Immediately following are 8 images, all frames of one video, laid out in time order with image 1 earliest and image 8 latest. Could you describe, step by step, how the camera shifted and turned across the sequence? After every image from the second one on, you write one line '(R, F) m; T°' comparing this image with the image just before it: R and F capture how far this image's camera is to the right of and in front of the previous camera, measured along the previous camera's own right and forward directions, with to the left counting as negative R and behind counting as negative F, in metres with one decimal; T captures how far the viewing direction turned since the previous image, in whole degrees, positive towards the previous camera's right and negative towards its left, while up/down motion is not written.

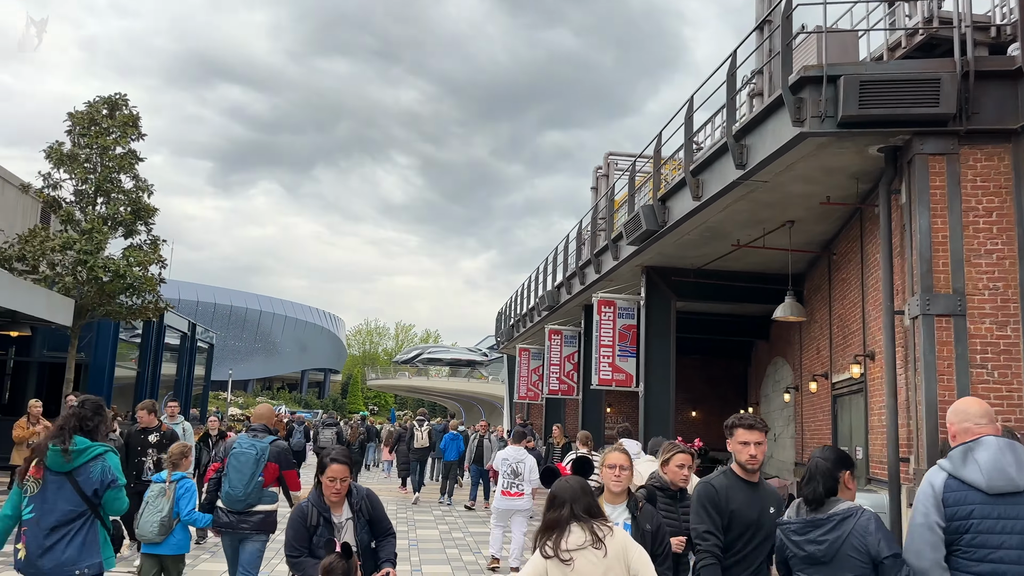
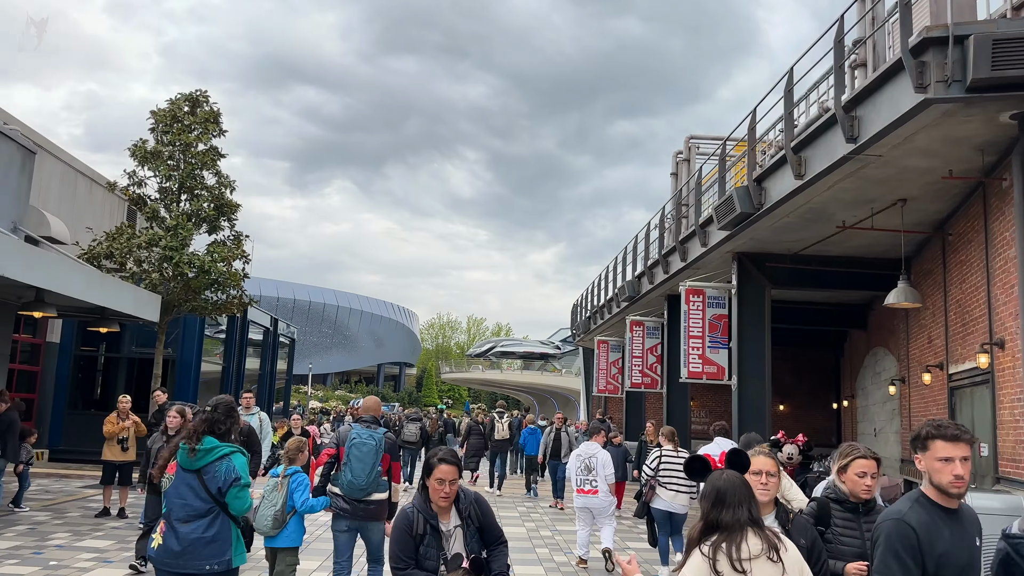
(-0.3, +0.5) m; -5°
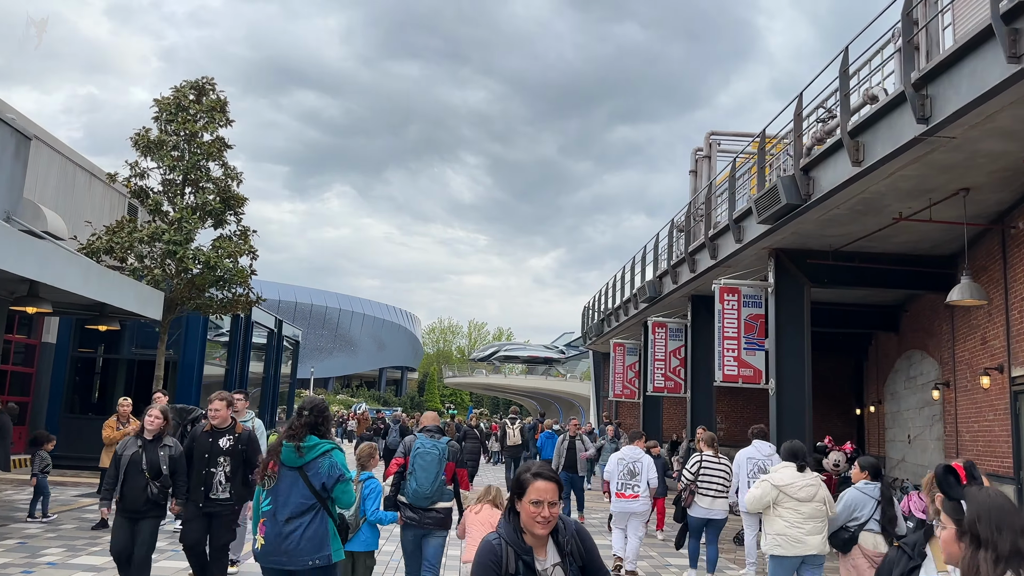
(-0.4, +0.8) m; 0°
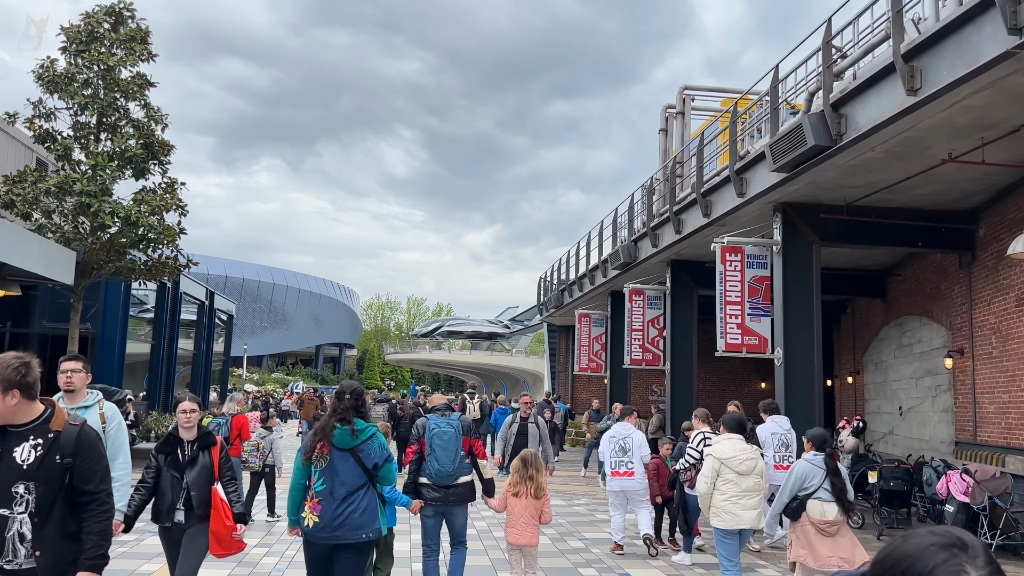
(-0.6, +1.7) m; +5°
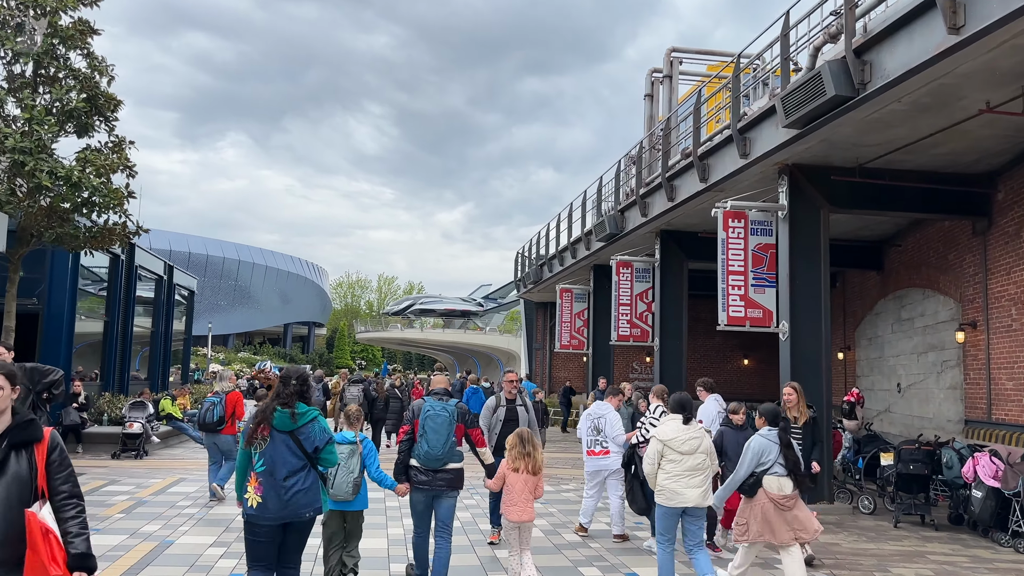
(-0.2, +1.0) m; +2°
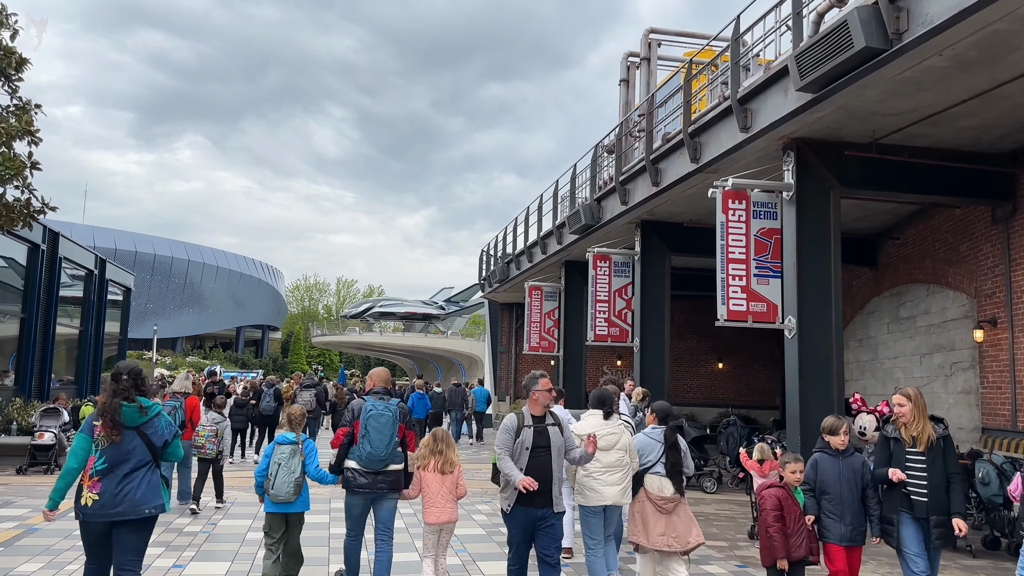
(-0.1, +1.5) m; +3°
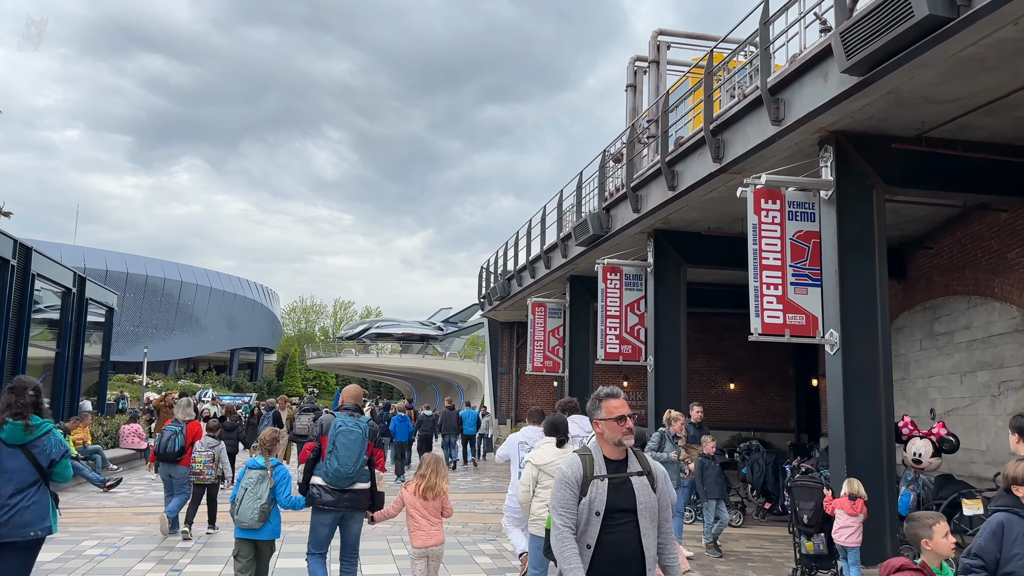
(-0.1, +1.1) m; 0°
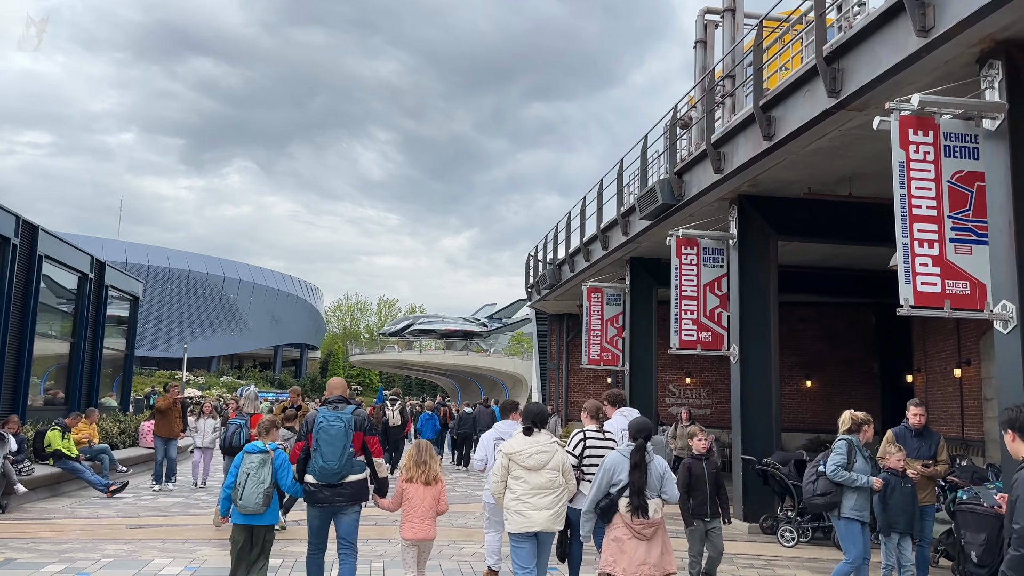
(-0.2, +1.9) m; -3°
